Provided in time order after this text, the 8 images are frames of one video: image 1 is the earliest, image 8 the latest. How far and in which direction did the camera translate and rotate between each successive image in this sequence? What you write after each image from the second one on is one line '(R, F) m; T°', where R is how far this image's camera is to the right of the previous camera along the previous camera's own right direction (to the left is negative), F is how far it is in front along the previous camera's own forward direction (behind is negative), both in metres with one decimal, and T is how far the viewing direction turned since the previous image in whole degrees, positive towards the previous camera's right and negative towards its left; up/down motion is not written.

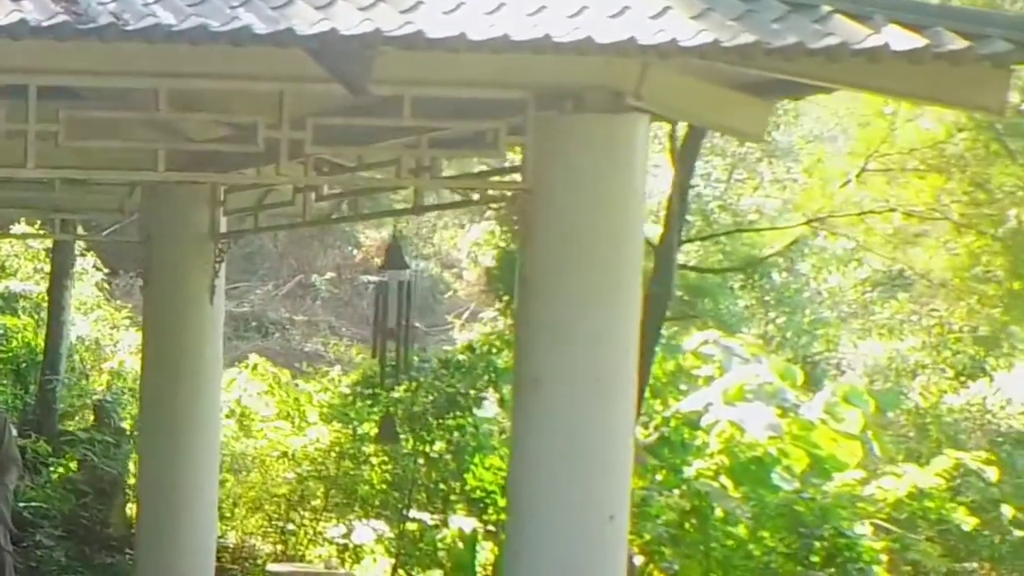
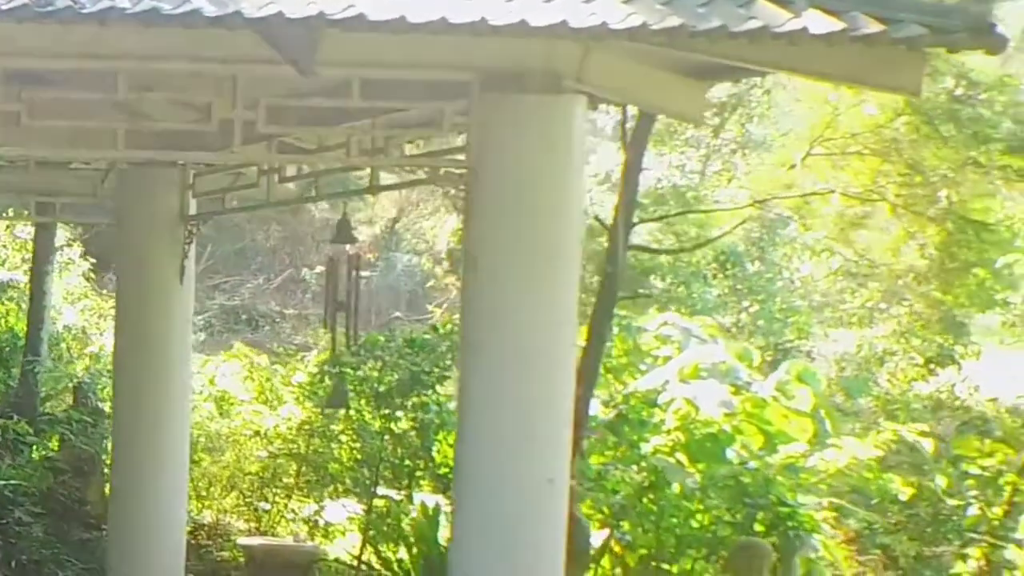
(+0.2, -0.2) m; 0°
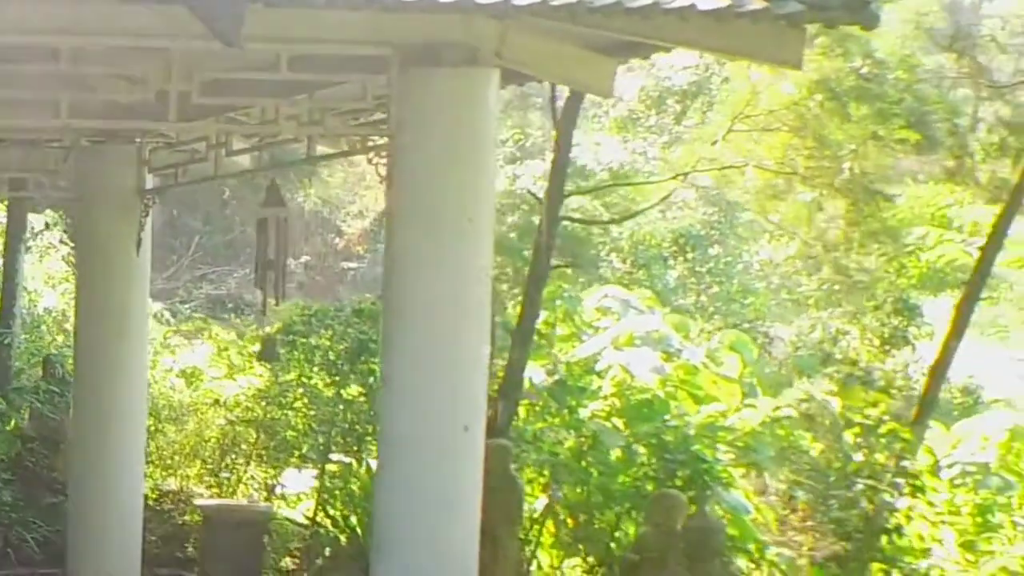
(+0.3, -0.3) m; 0°
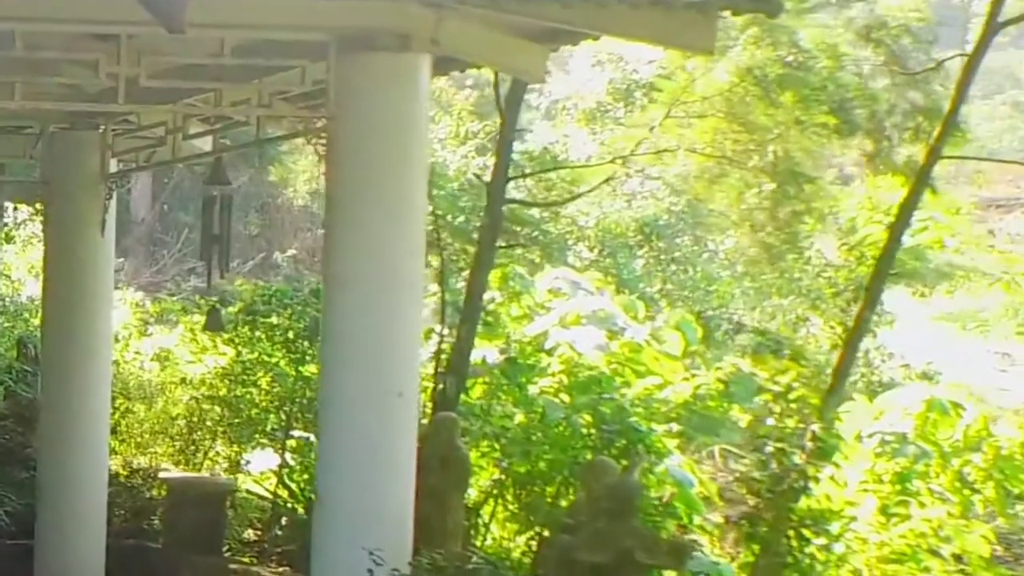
(+0.3, -0.3) m; 0°
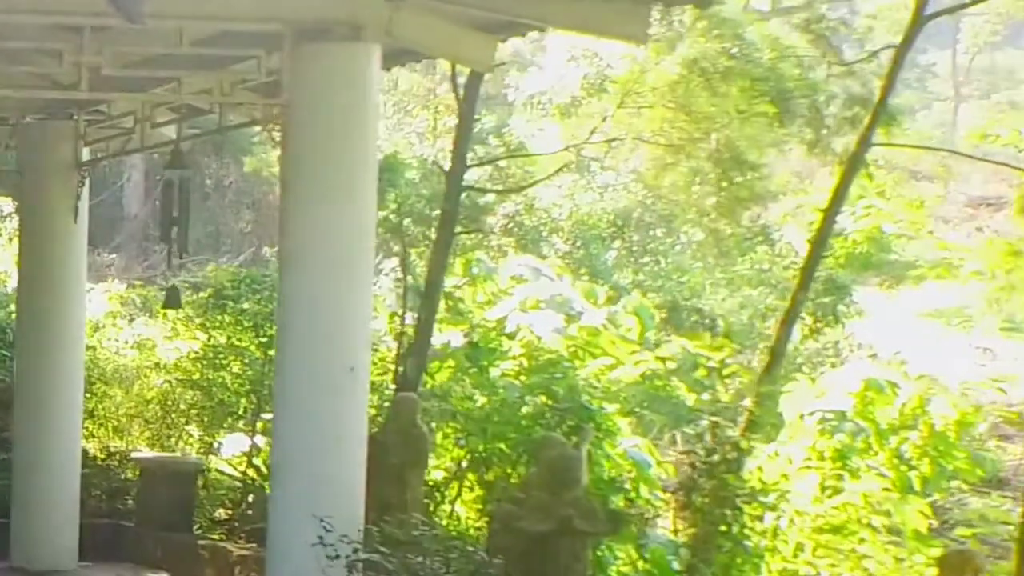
(+0.2, -0.2) m; 0°
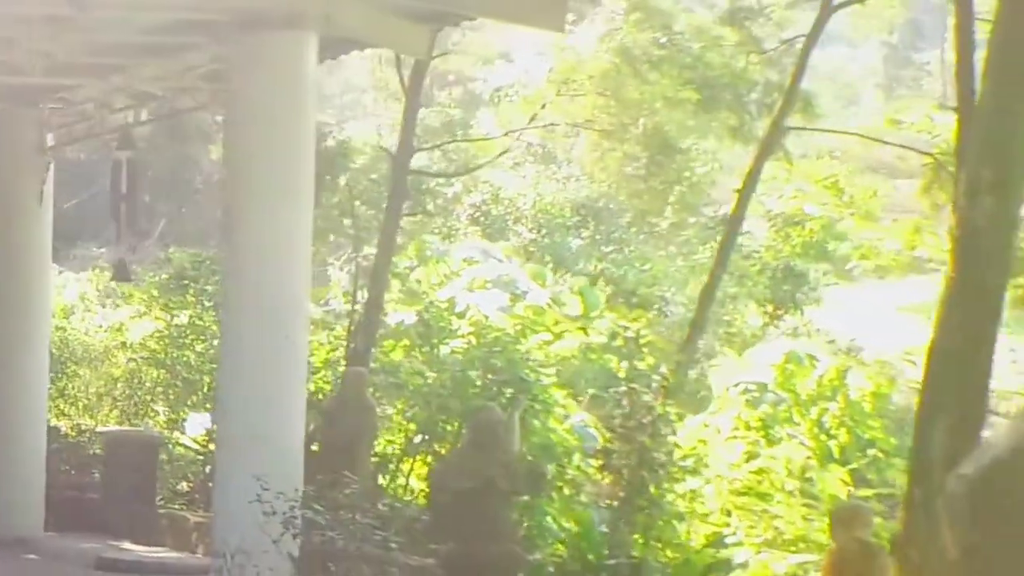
(+0.3, -0.3) m; 0°
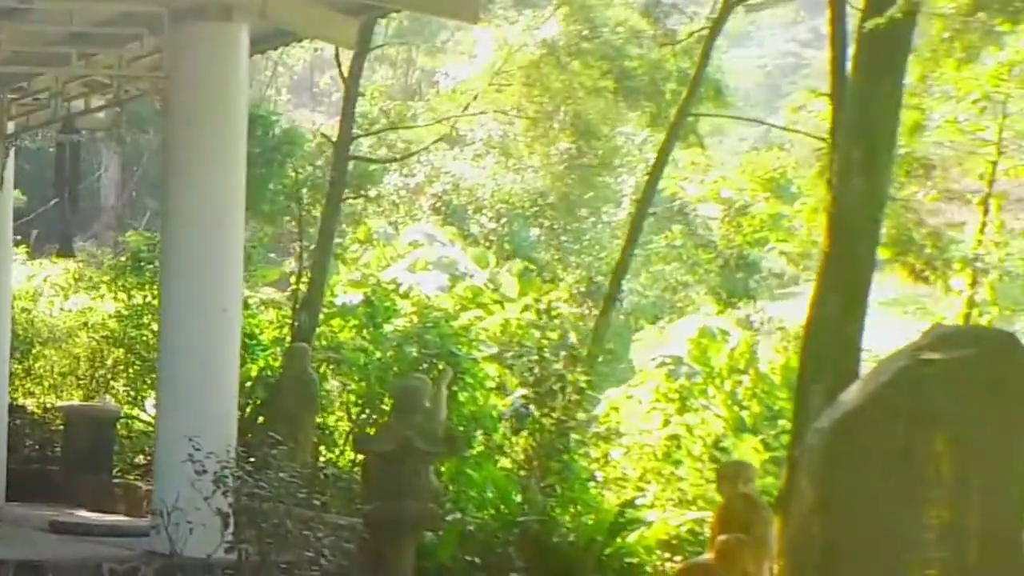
(+0.4, -0.4) m; 0°
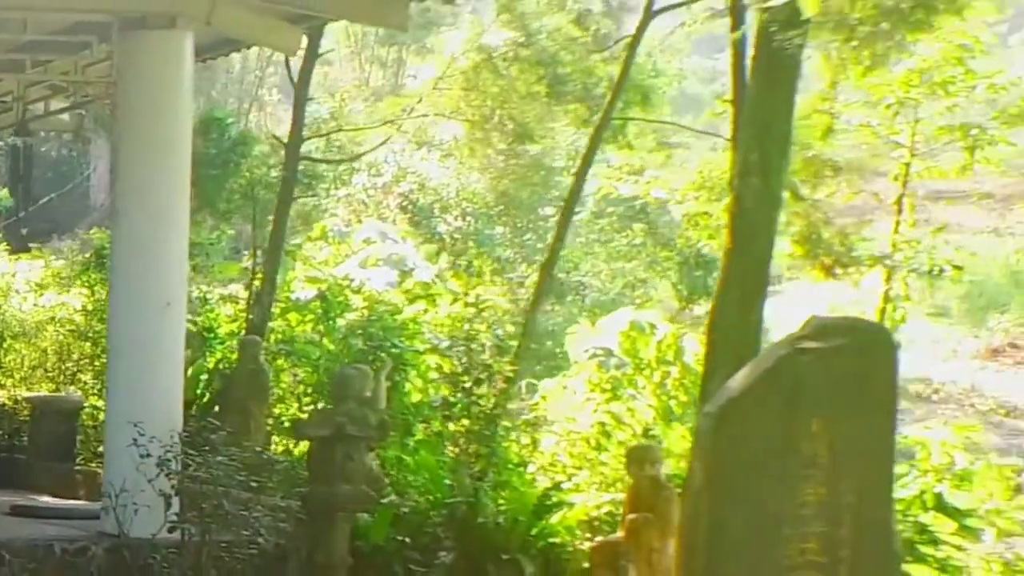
(+0.4, -0.3) m; 0°
